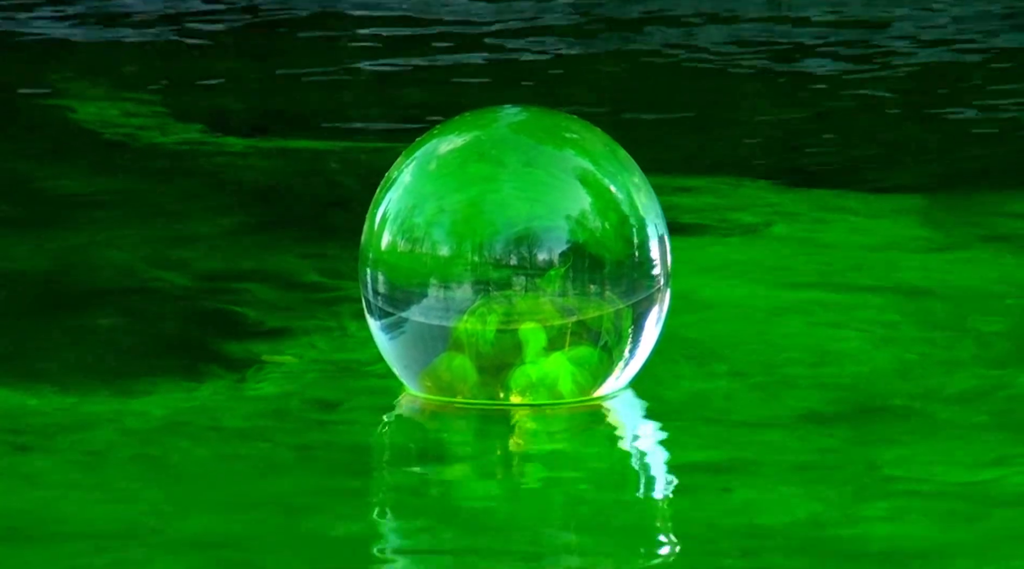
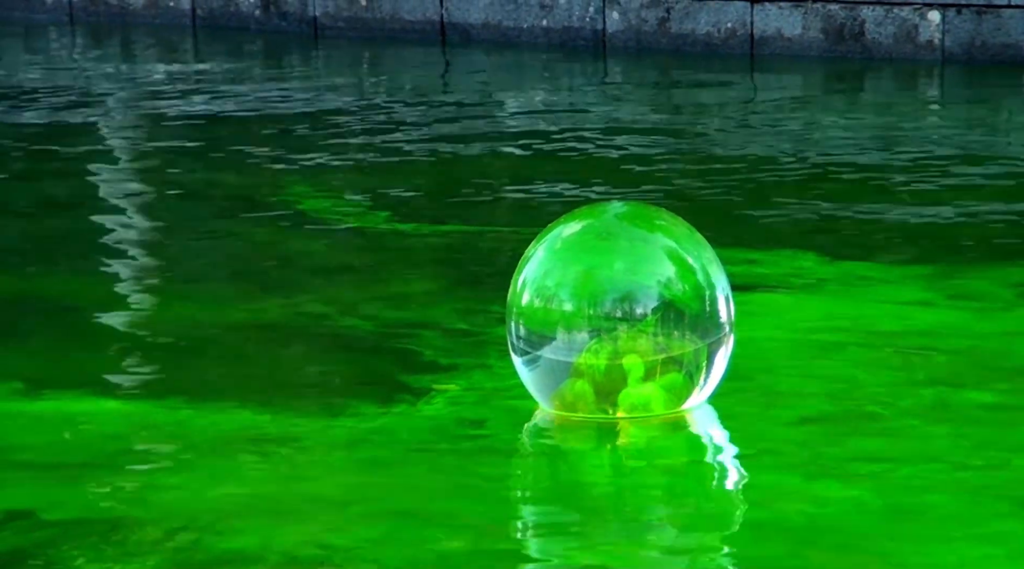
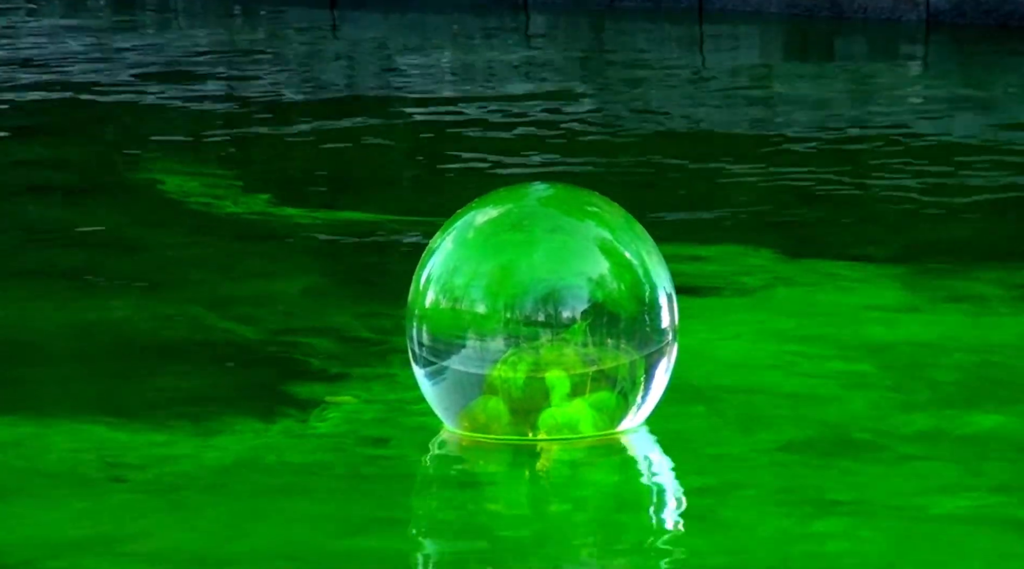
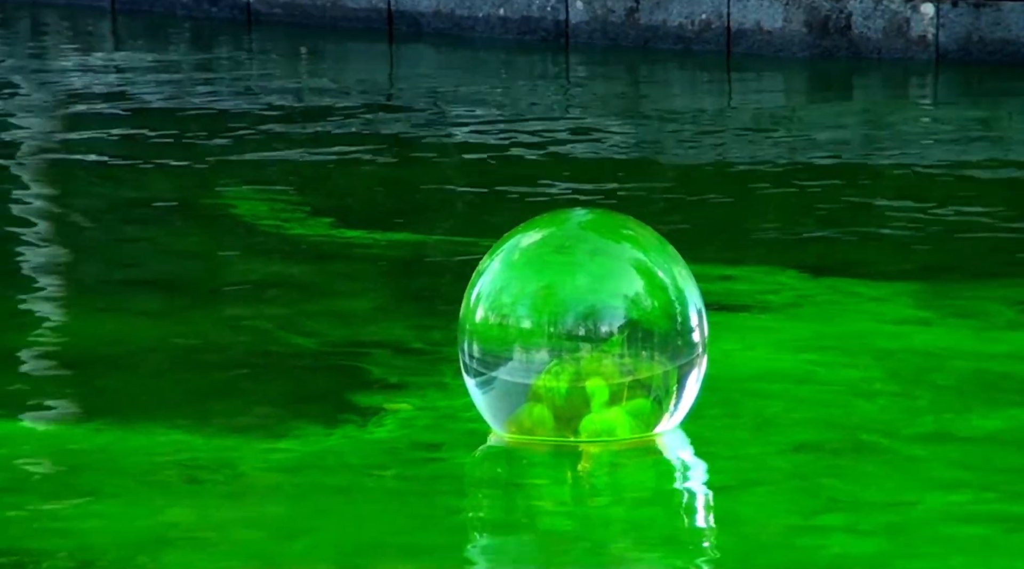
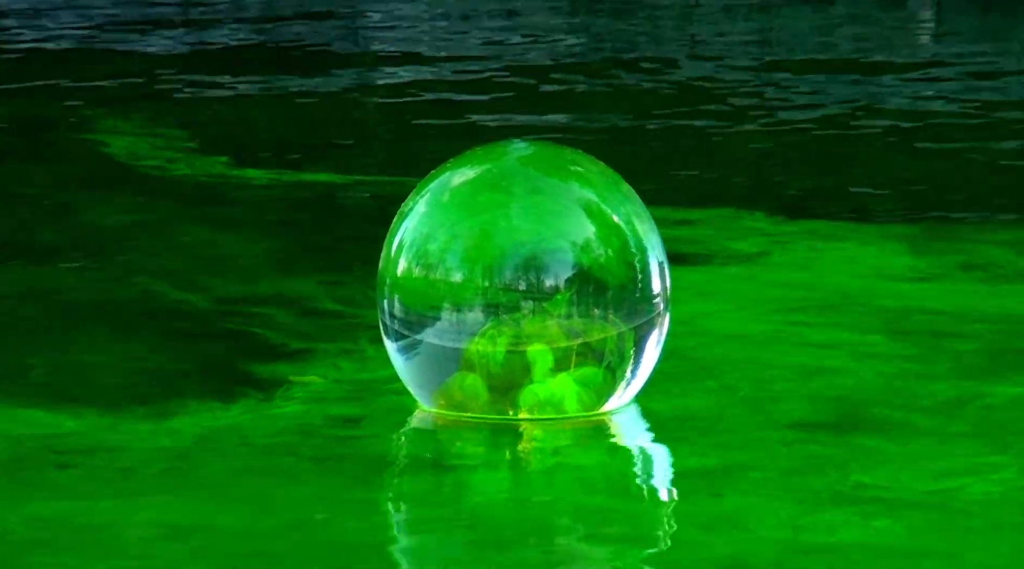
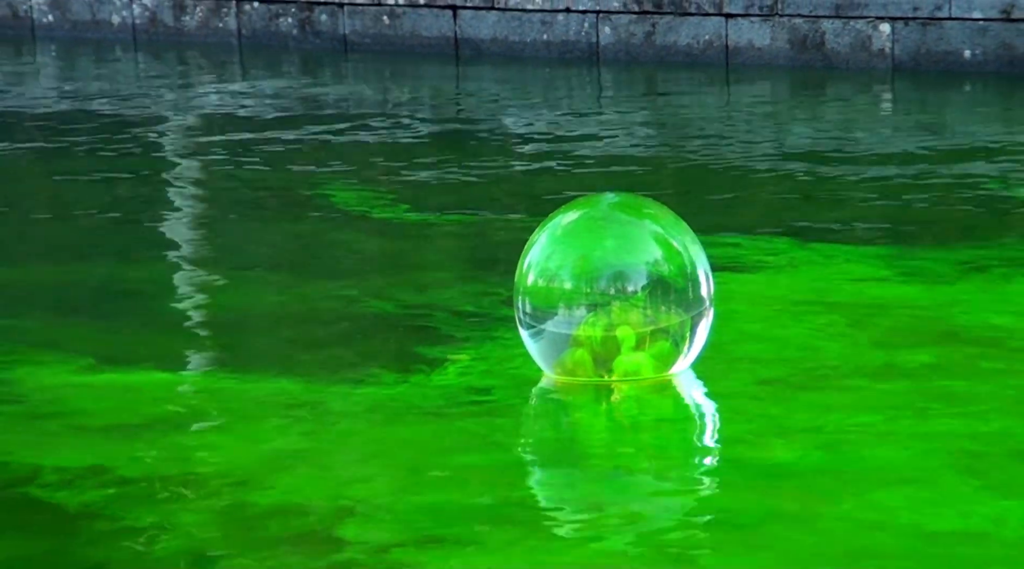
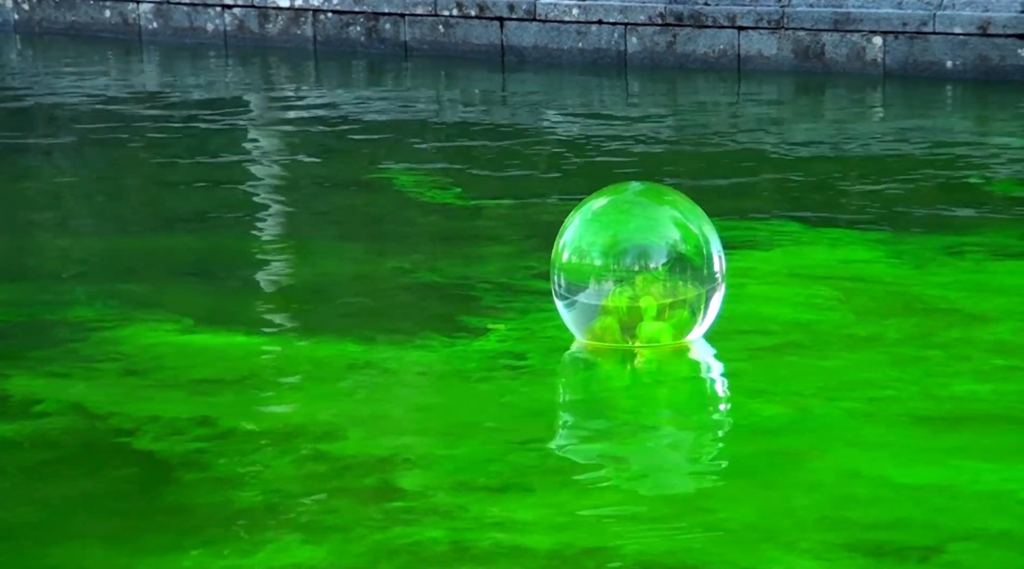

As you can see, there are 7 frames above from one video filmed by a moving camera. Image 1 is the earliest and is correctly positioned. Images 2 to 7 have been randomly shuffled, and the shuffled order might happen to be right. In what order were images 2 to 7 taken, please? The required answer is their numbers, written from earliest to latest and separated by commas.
5, 3, 4, 2, 6, 7
